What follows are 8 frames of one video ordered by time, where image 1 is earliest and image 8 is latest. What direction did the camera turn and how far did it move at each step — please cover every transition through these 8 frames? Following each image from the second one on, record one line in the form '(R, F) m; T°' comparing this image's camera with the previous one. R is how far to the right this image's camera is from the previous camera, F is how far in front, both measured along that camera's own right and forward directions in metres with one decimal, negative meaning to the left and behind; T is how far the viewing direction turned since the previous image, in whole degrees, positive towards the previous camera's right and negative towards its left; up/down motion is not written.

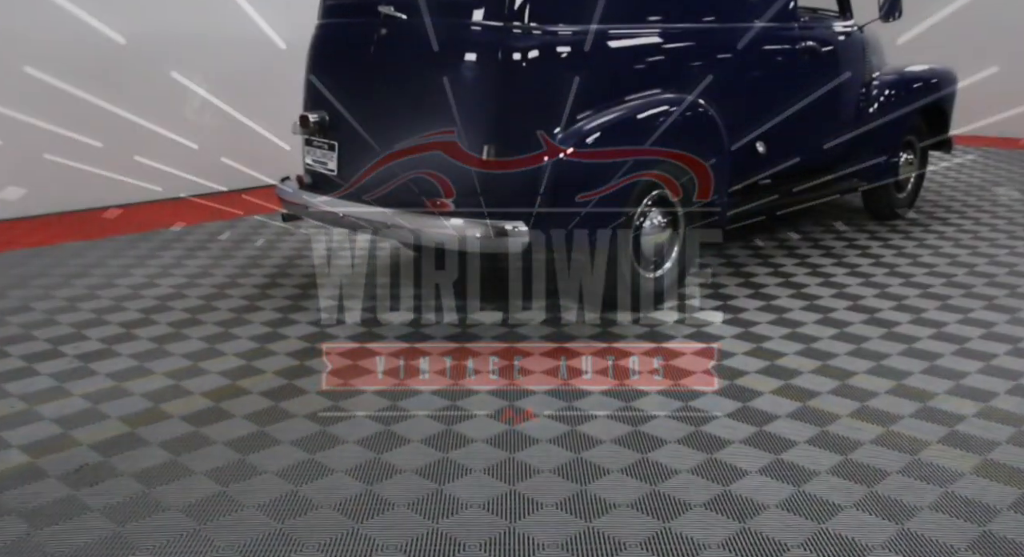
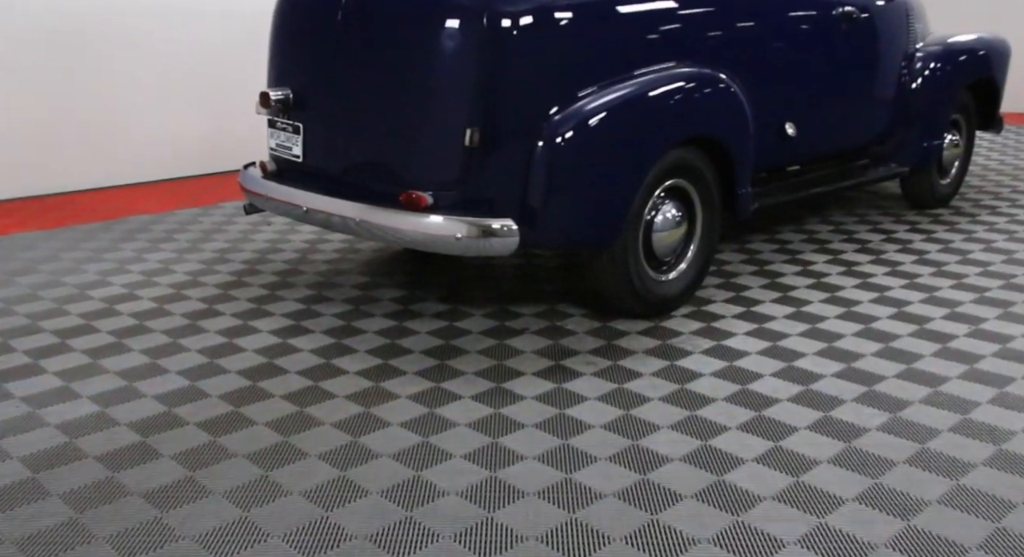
(+0.1, +0.4) m; -1°
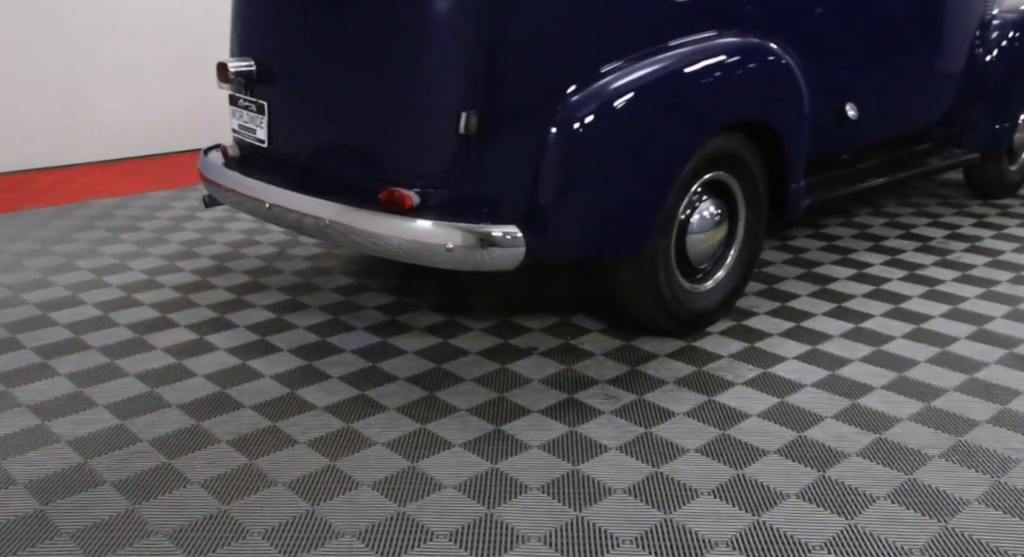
(0.0, +0.6) m; -1°
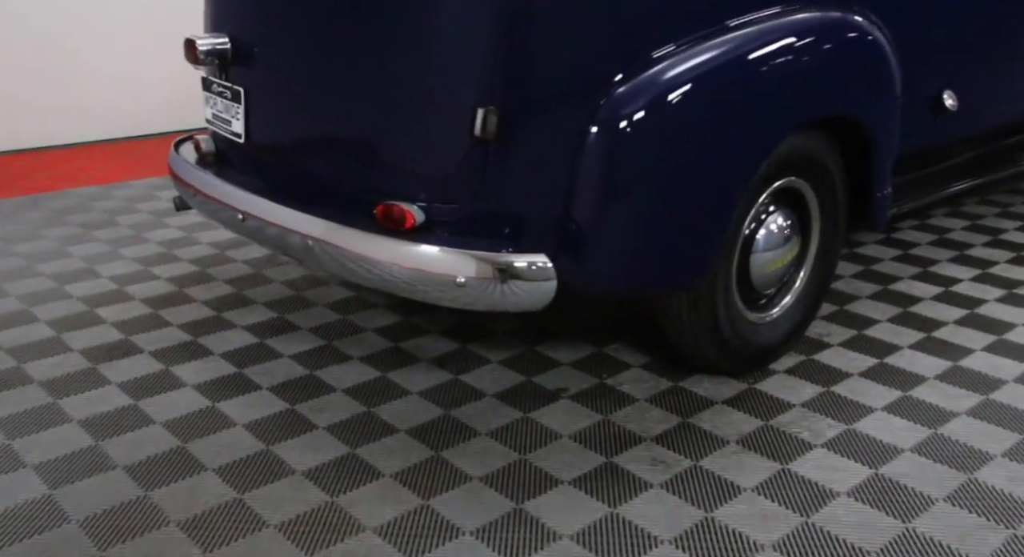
(0.0, +0.5) m; -1°
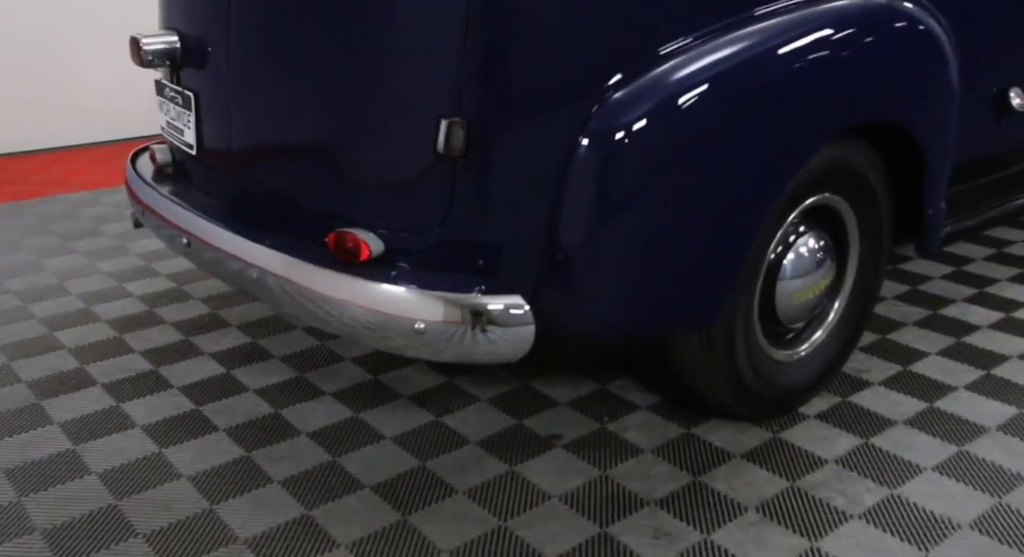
(+0.1, +0.3) m; -3°
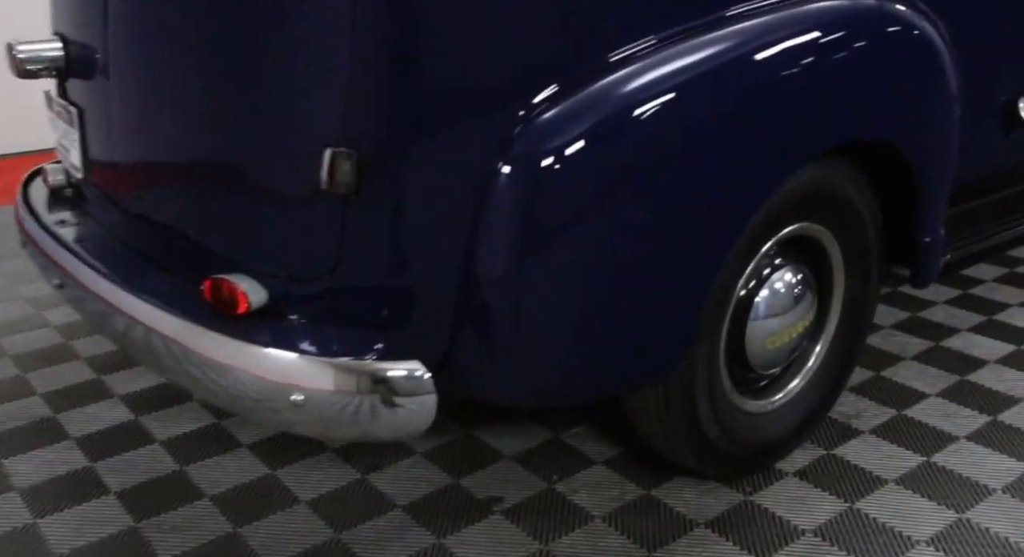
(+0.1, +0.3) m; 0°
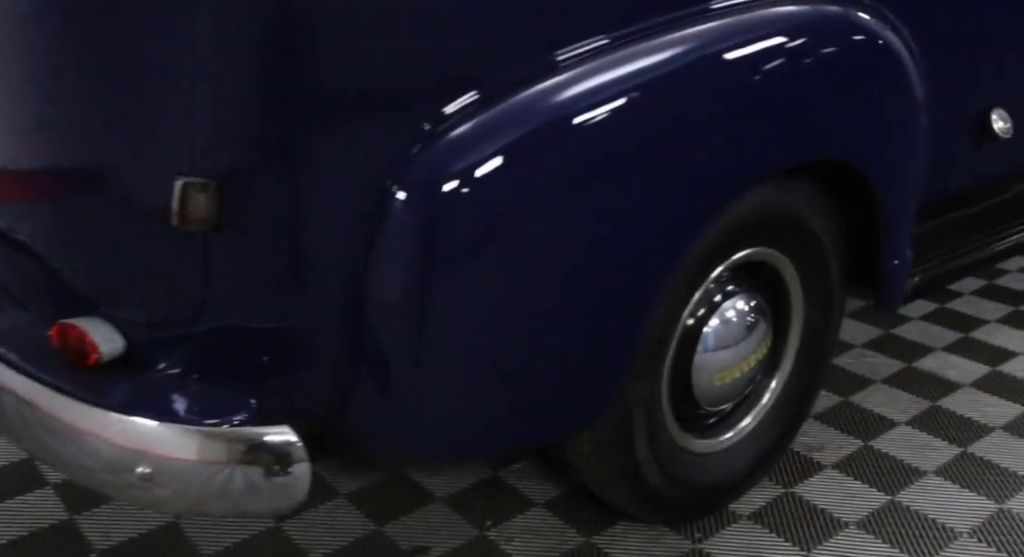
(+0.1, +0.2) m; +1°
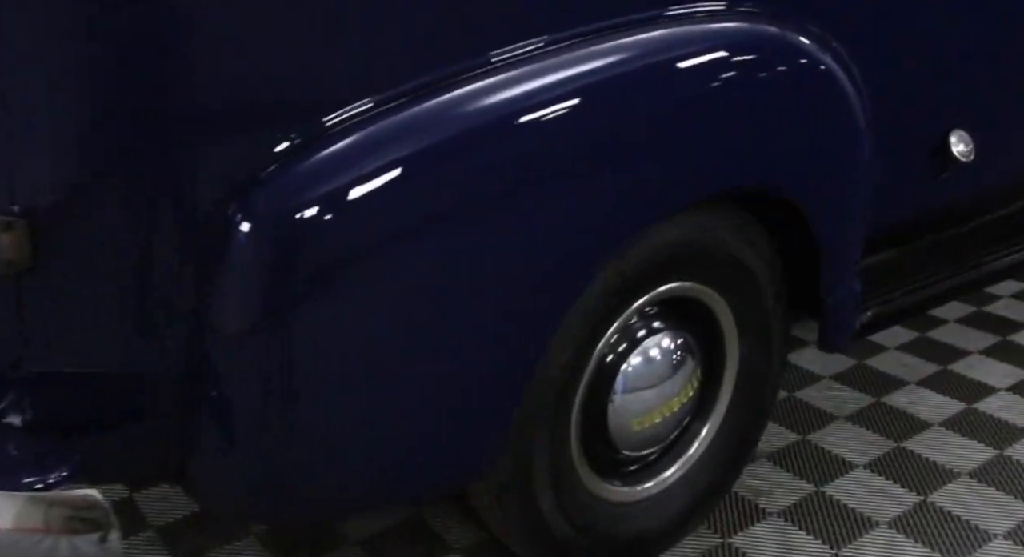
(+0.2, +0.1) m; -2°
